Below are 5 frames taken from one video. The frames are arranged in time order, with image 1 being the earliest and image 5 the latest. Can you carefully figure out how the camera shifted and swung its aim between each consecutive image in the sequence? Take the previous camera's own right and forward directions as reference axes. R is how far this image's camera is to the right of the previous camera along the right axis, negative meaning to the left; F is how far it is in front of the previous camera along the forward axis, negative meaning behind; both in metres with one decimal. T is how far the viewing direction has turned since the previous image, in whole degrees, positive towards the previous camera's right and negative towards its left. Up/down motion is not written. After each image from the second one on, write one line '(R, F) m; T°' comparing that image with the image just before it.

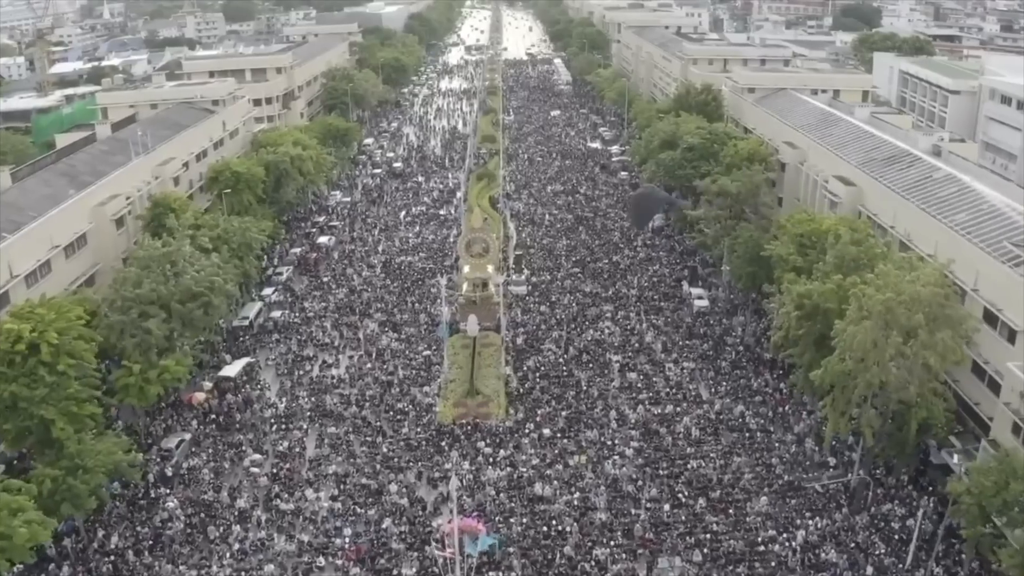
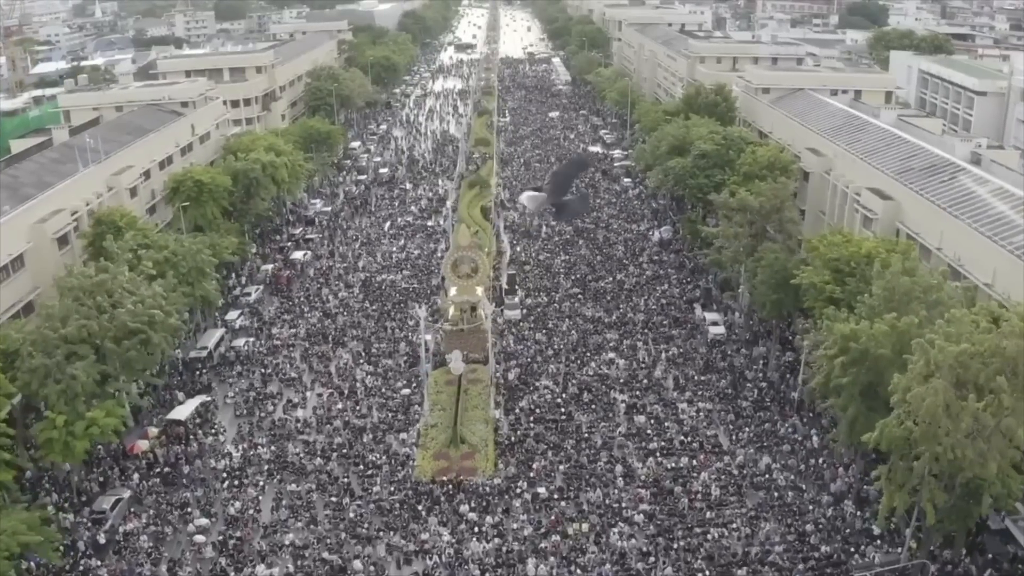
(+0.3, +4.8) m; 0°
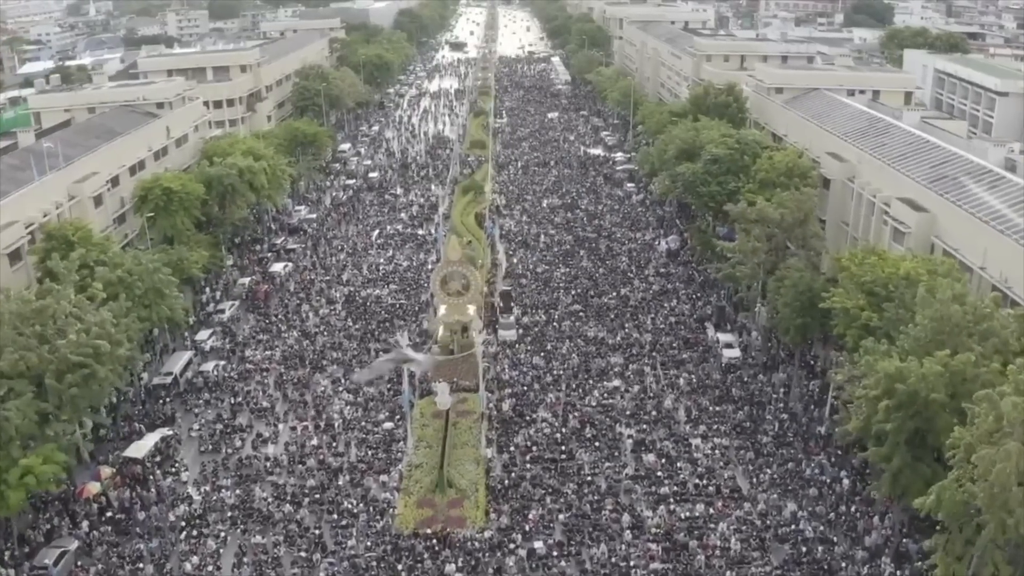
(+0.2, +3.4) m; 0°
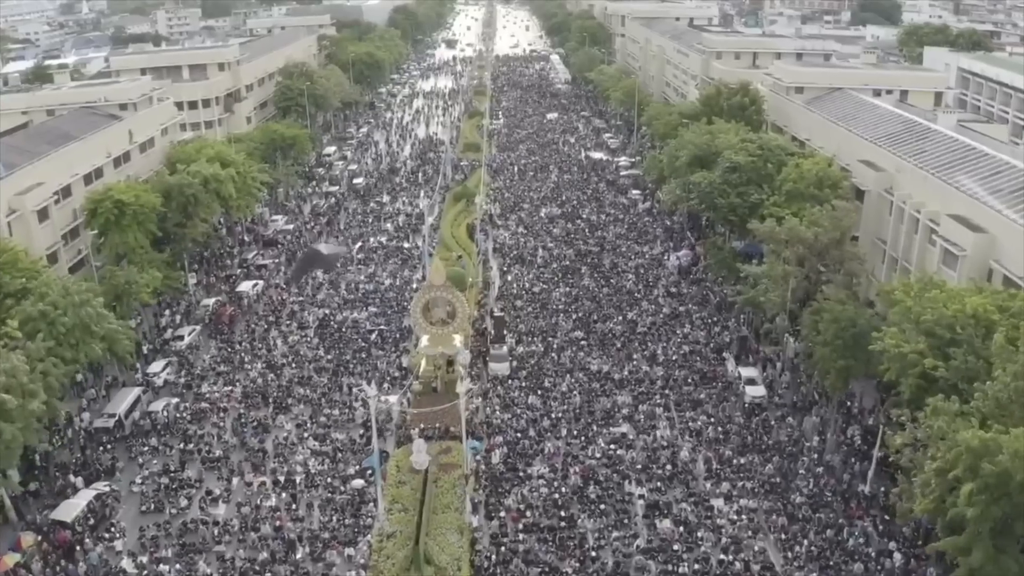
(+0.3, +4.4) m; 0°
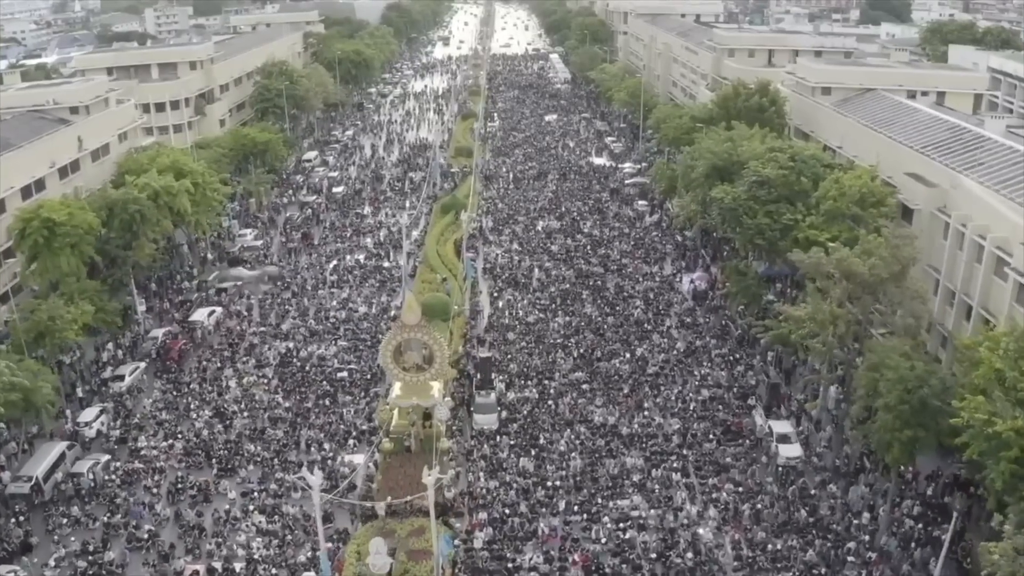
(+0.4, +4.9) m; 0°
